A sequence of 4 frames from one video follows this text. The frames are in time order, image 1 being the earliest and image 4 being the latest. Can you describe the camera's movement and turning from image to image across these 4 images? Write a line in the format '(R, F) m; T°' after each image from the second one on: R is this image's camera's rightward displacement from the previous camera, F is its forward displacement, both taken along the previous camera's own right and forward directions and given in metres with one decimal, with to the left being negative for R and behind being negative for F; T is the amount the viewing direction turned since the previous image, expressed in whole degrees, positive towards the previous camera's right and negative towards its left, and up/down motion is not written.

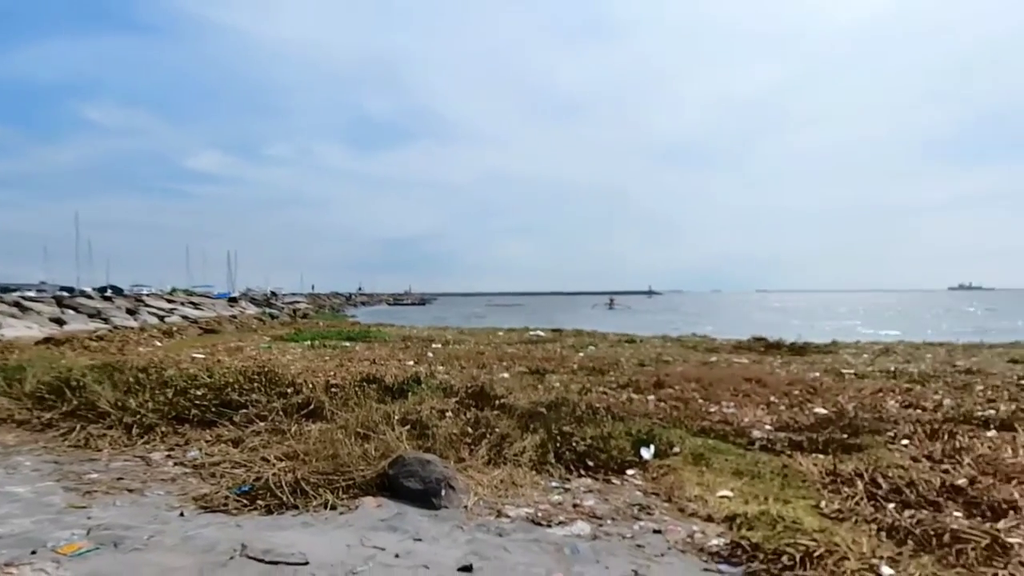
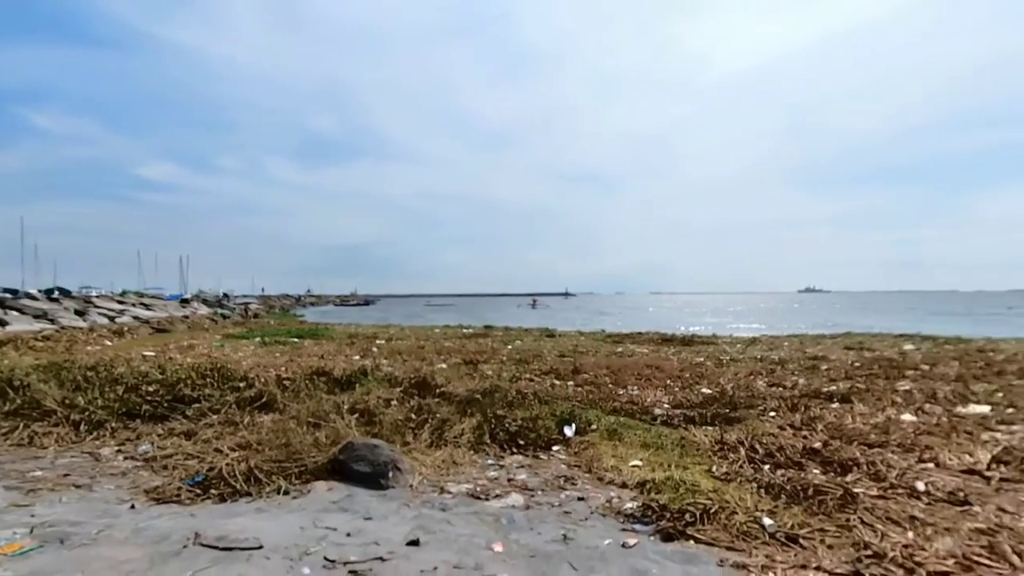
(+0.3, -0.5) m; +5°
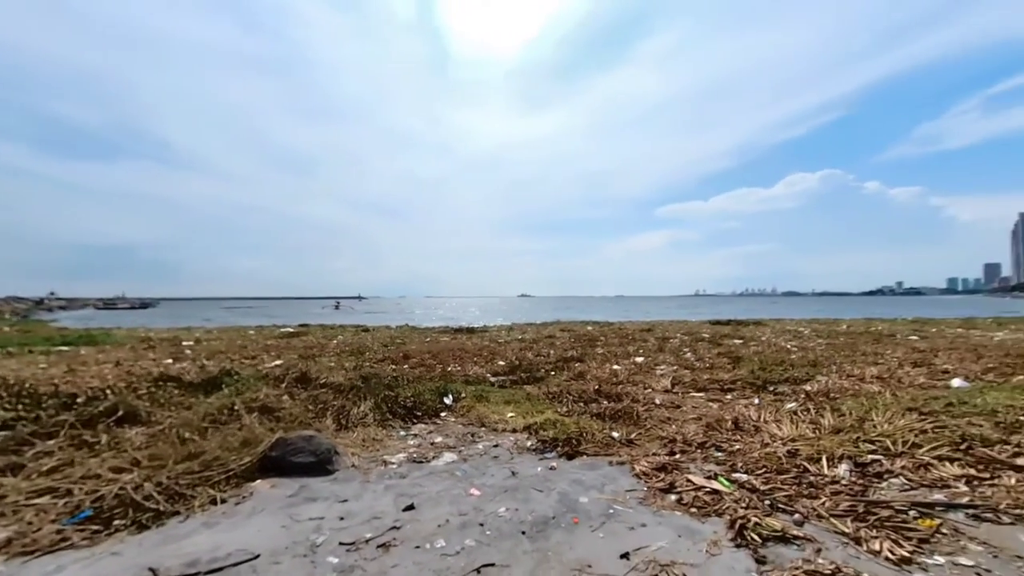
(-1.4, -0.5) m; +29°
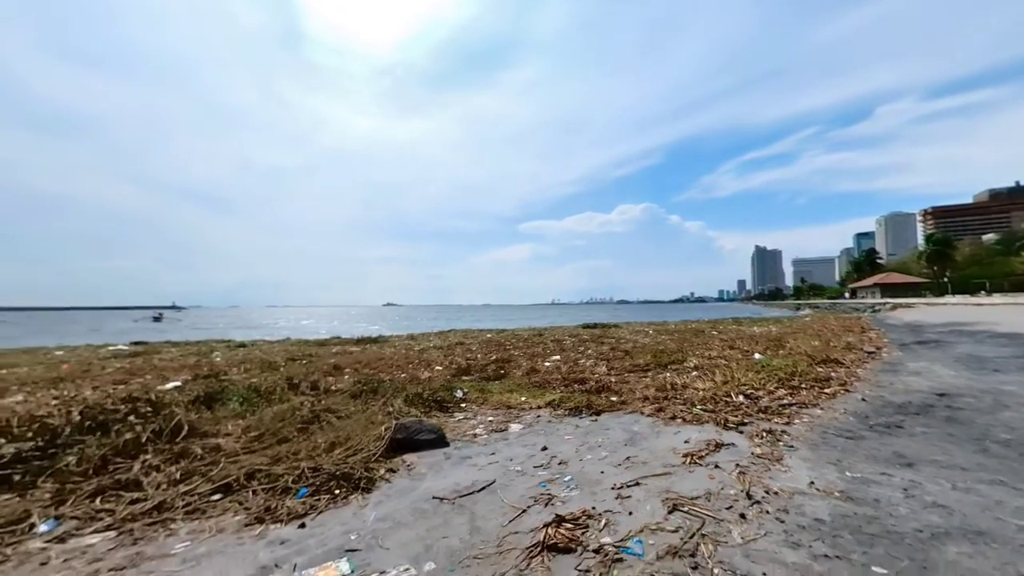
(-2.9, -1.1) m; +21°
